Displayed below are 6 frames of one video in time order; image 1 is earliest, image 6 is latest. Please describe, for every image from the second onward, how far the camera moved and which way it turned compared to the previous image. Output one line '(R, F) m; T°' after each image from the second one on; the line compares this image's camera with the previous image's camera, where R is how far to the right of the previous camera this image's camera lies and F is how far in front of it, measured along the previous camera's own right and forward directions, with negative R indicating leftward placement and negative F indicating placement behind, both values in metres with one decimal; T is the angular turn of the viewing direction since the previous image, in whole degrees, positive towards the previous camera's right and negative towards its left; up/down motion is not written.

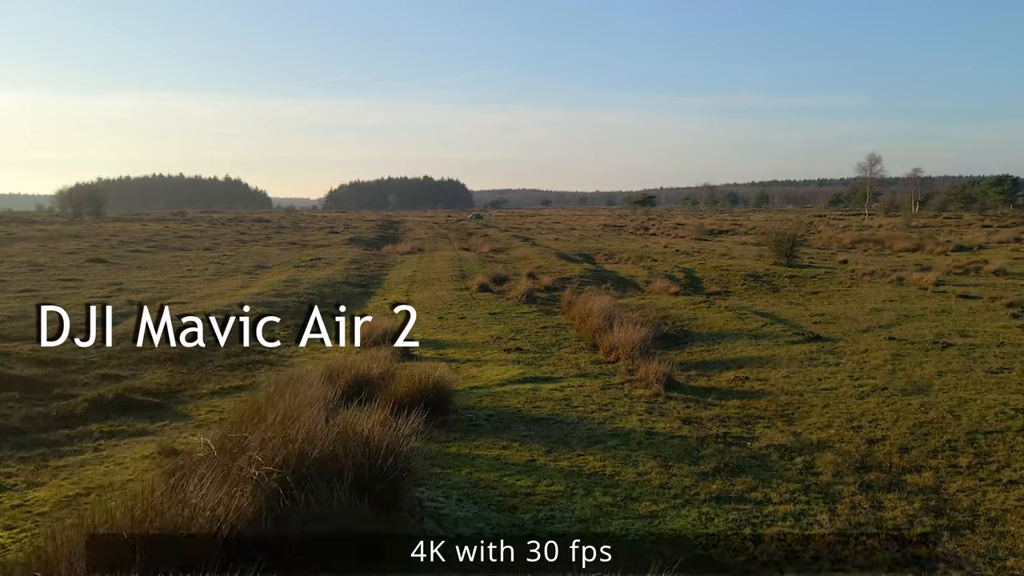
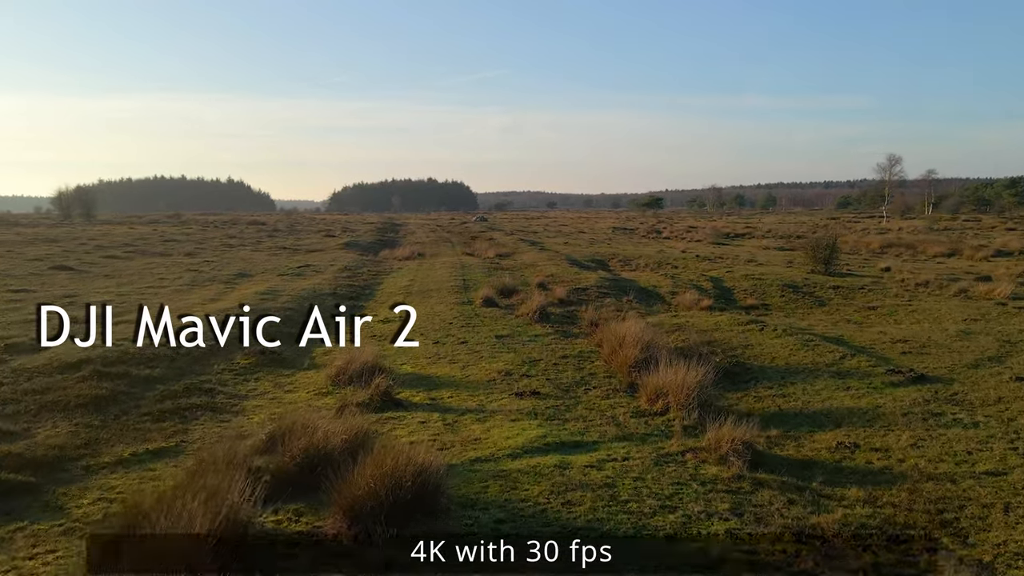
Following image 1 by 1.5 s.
(-0.1, +2.8) m; 0°
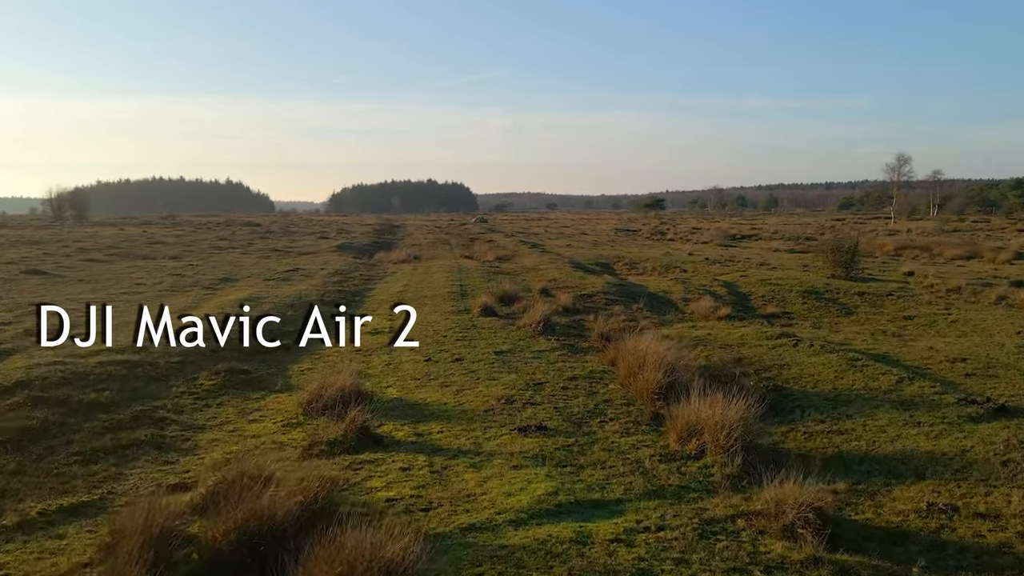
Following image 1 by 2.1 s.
(0.0, +1.6) m; 0°
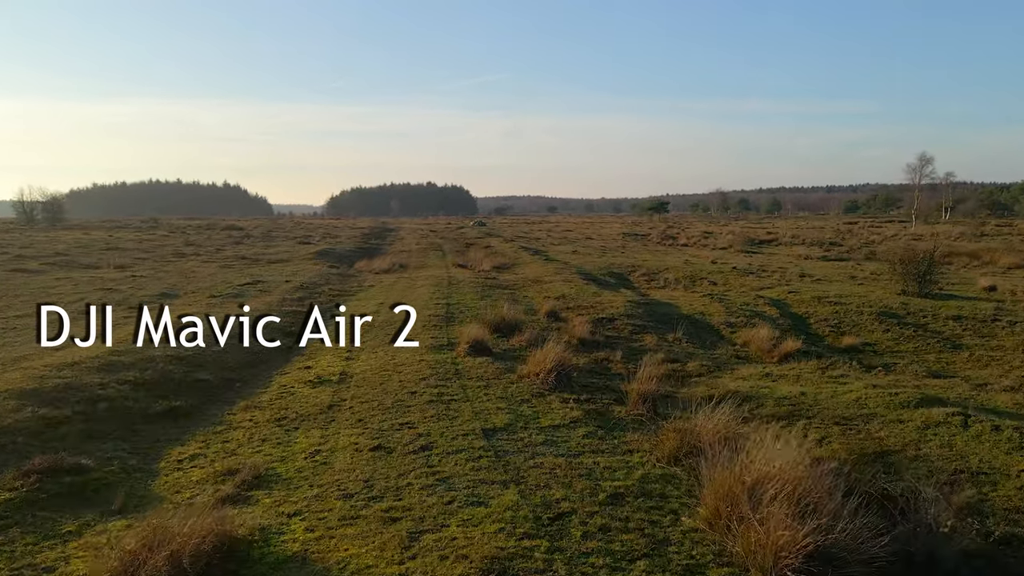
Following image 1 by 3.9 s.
(0.0, +4.5) m; 0°
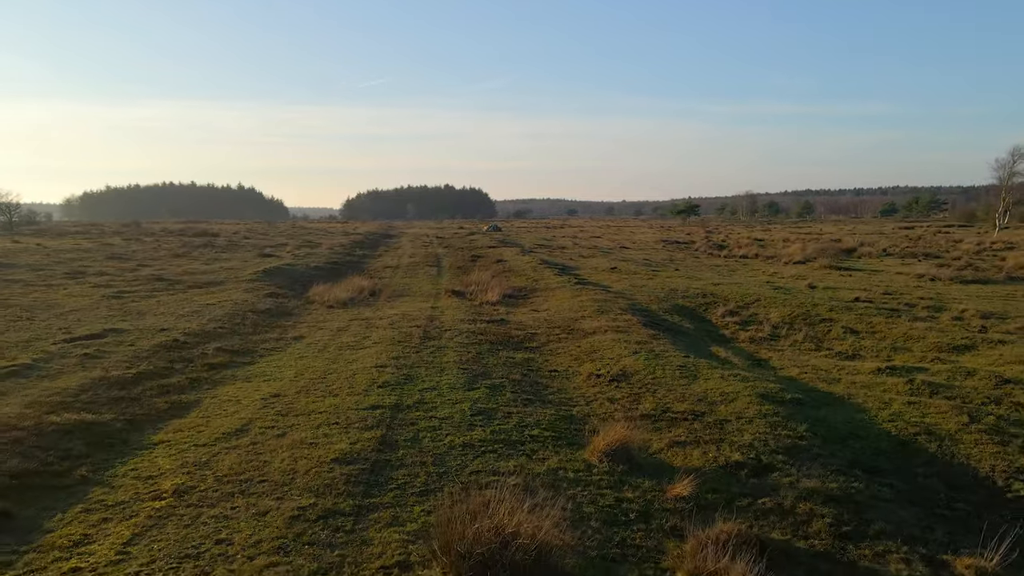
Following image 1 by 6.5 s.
(0.0, +9.7) m; -1°
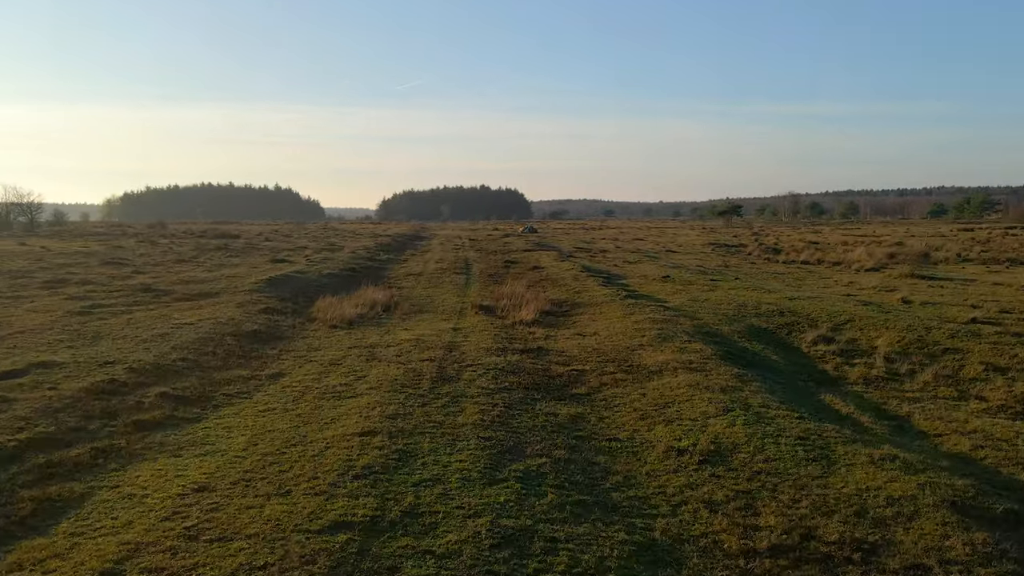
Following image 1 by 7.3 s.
(-0.1, +3.5) m; -2°
